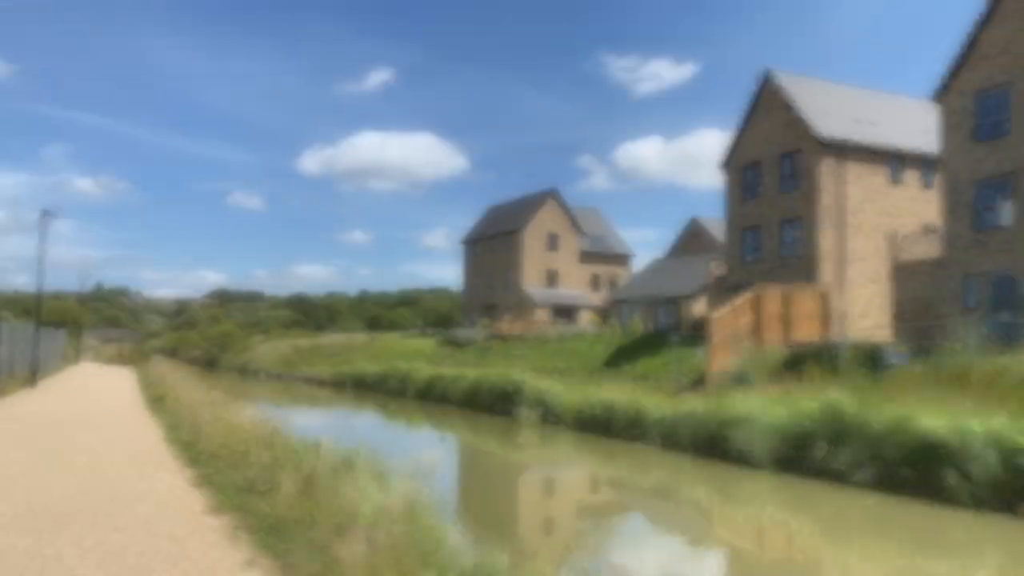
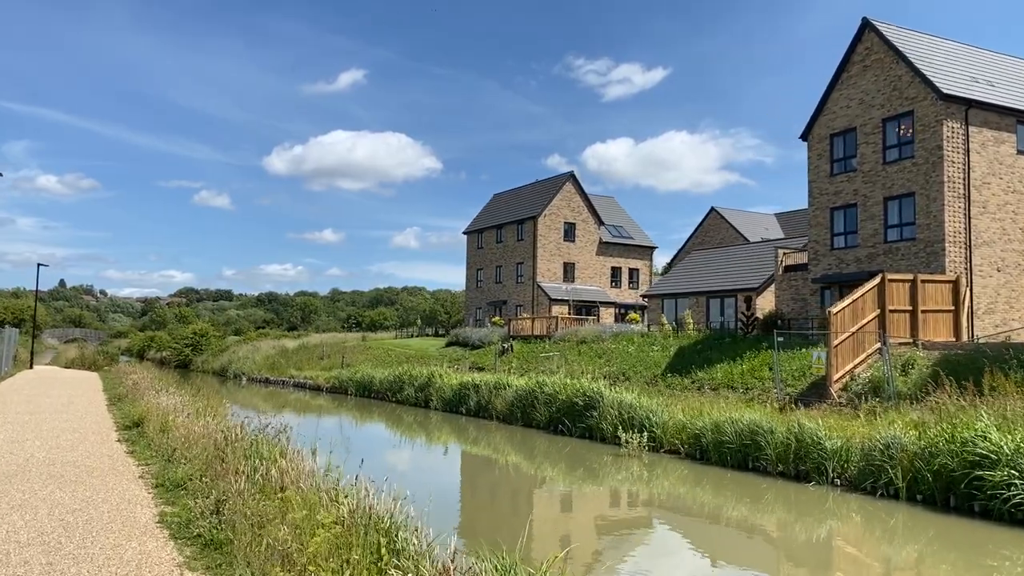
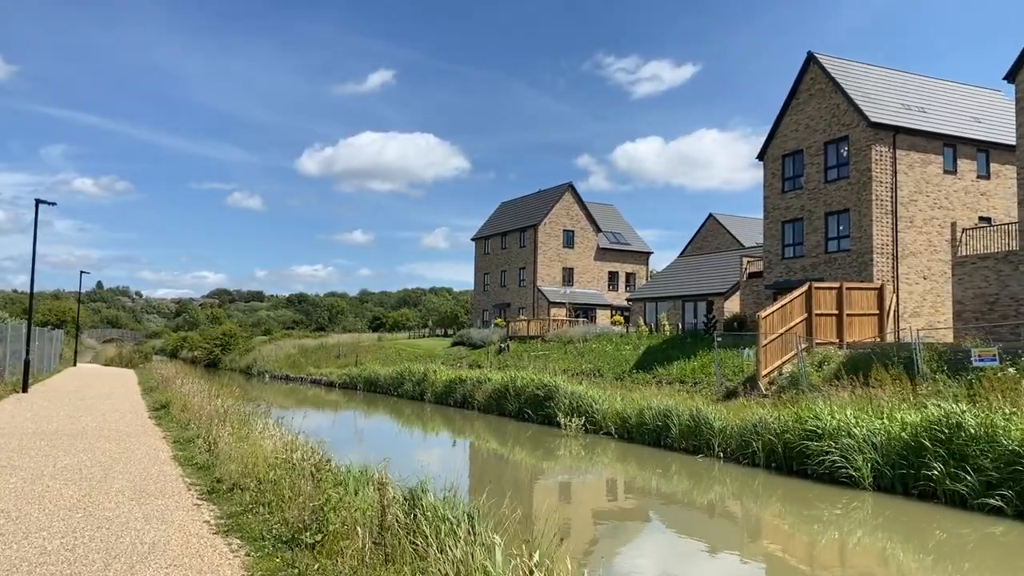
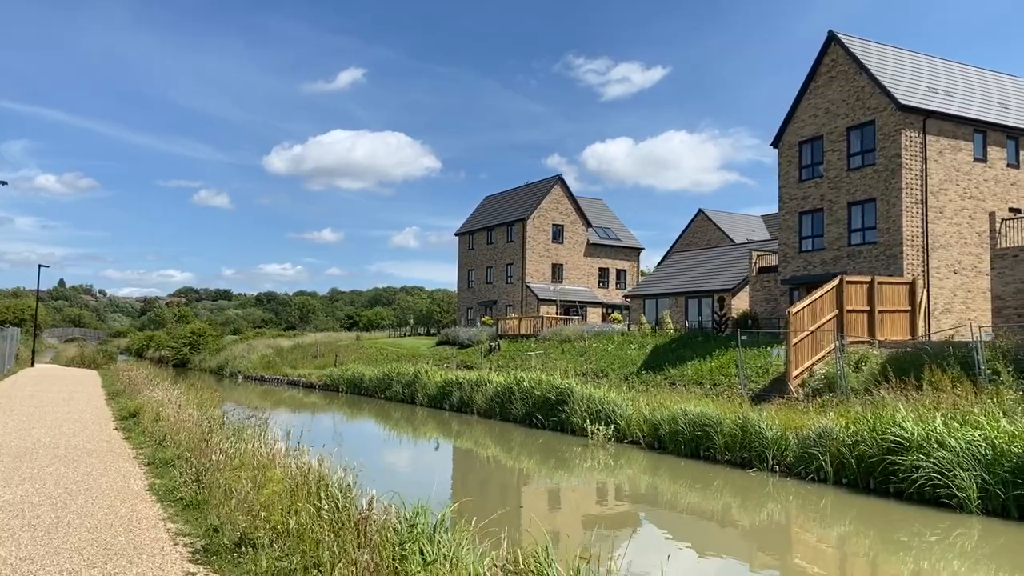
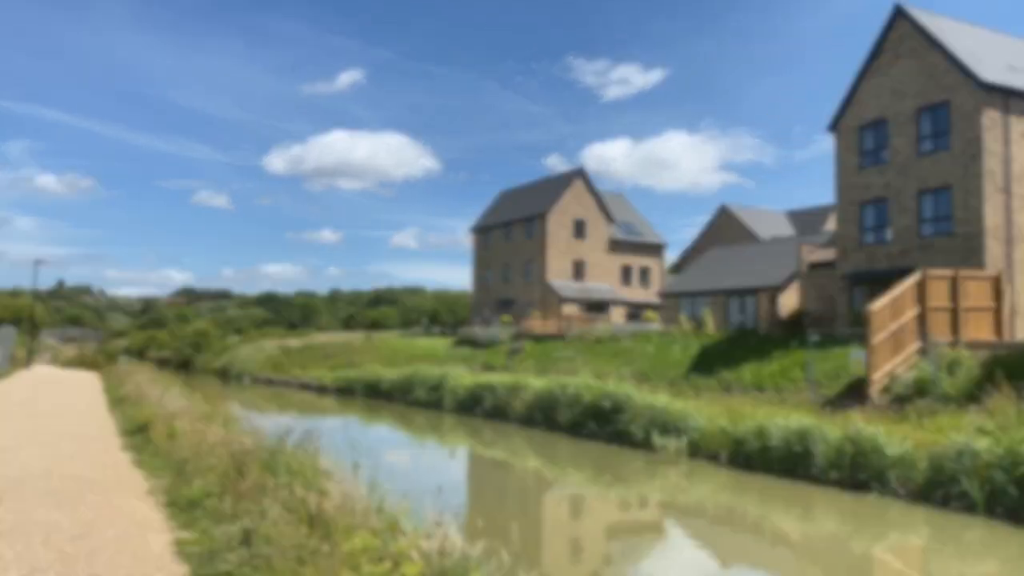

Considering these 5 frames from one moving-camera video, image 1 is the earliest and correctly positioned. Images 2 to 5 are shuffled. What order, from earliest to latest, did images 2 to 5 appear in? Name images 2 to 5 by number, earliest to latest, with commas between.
3, 4, 2, 5
